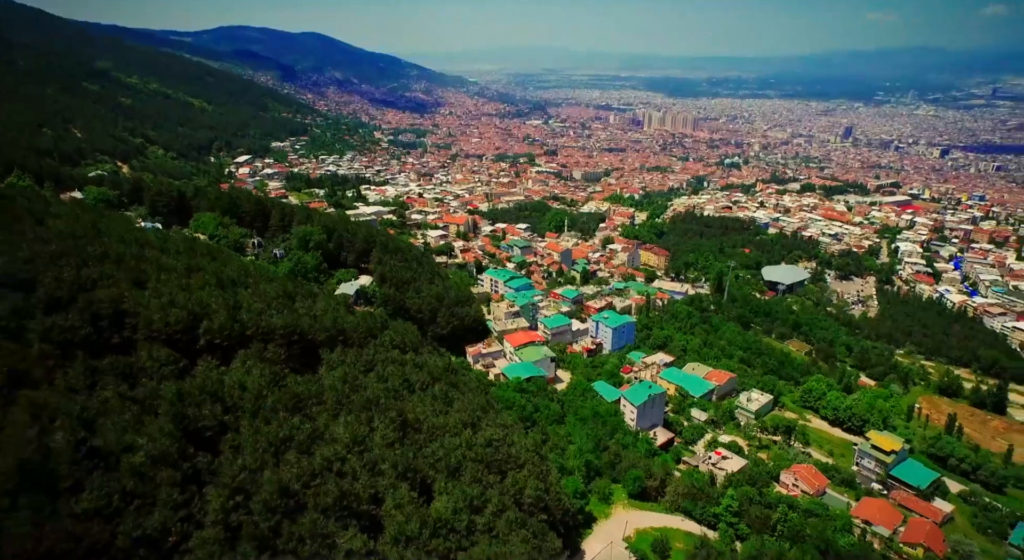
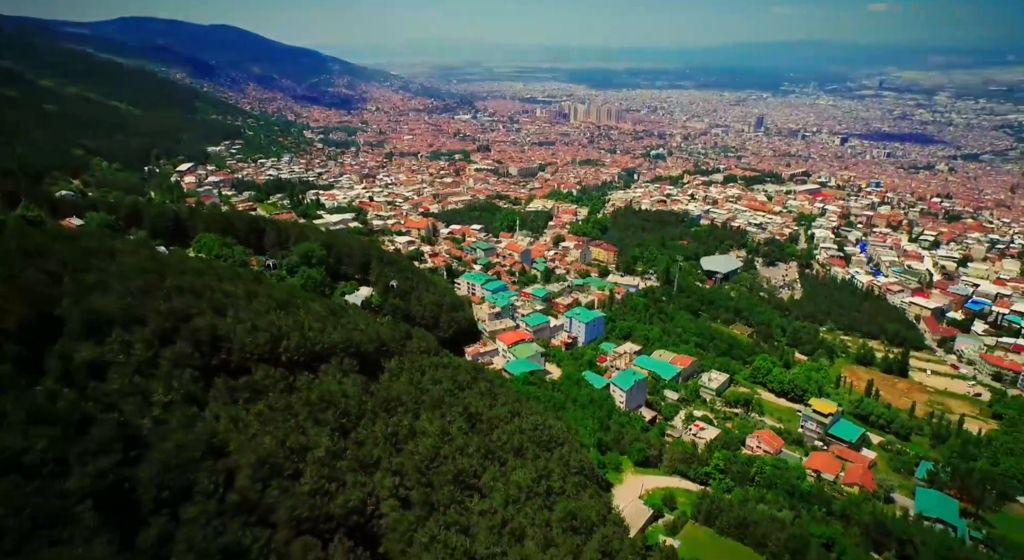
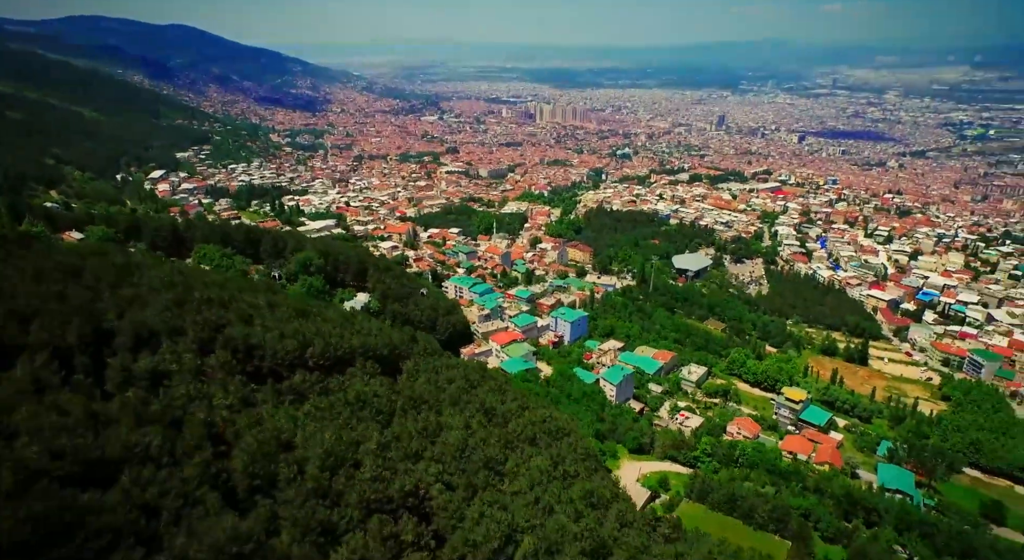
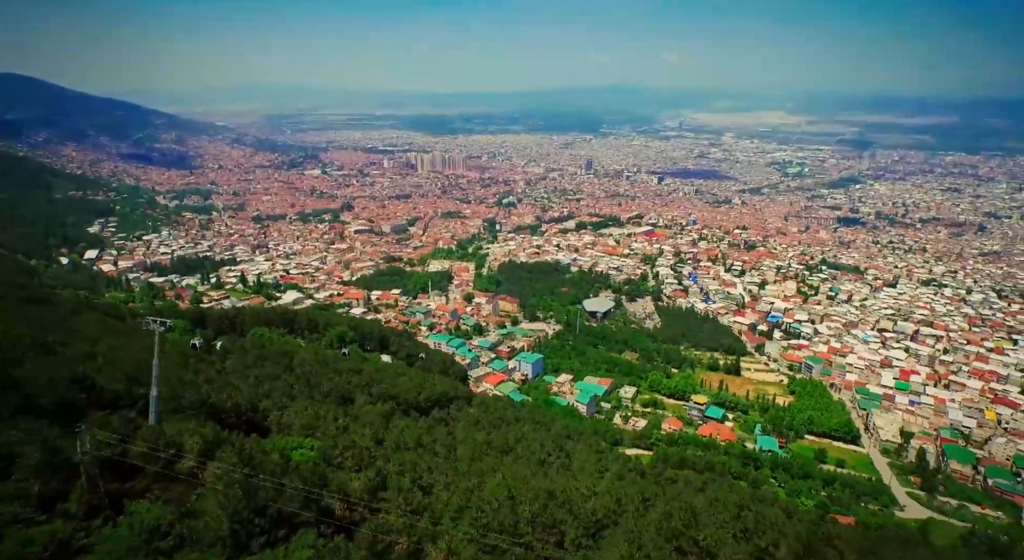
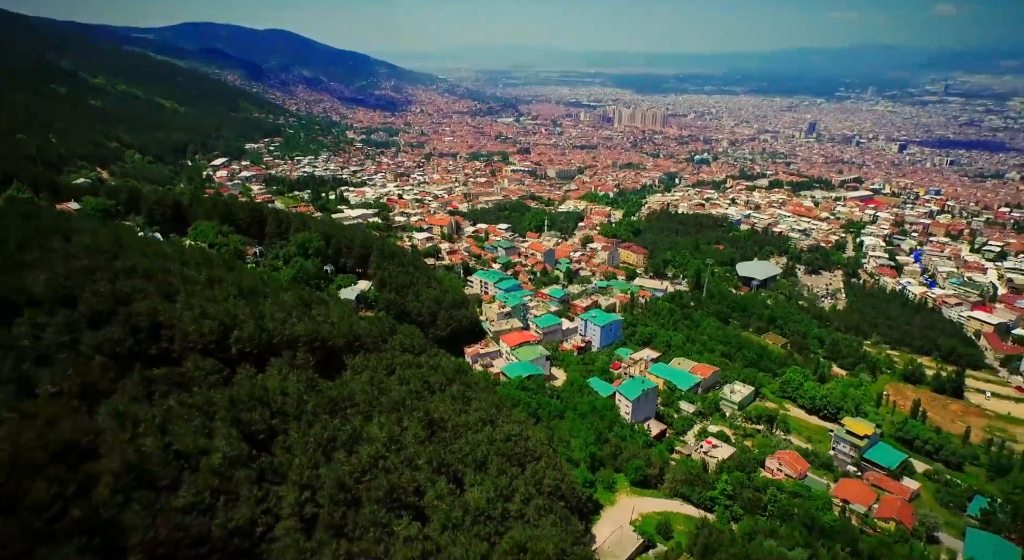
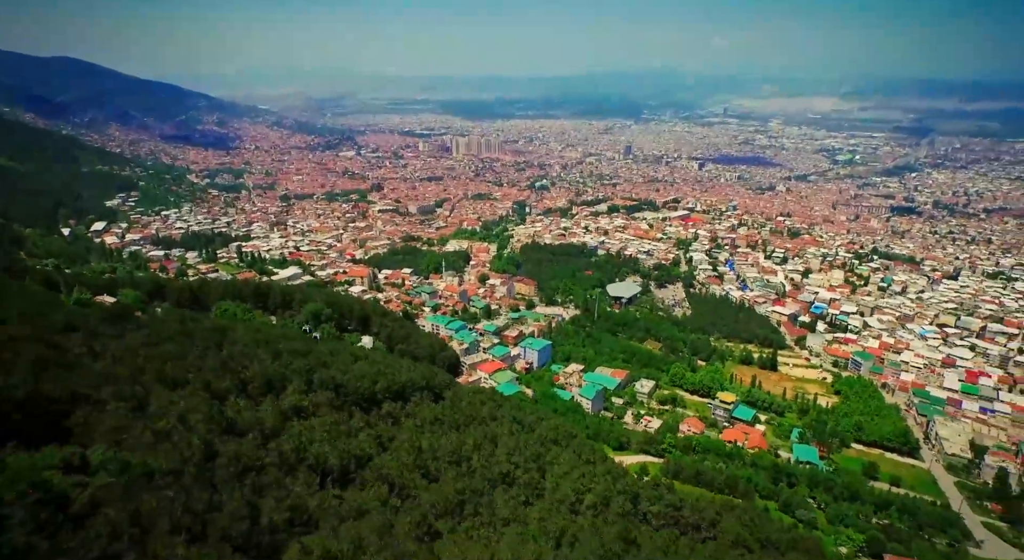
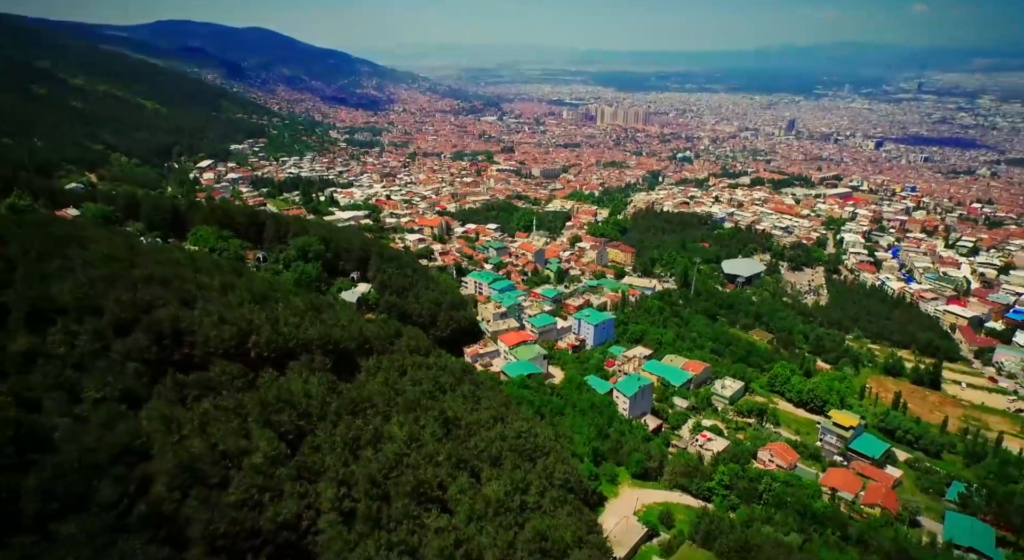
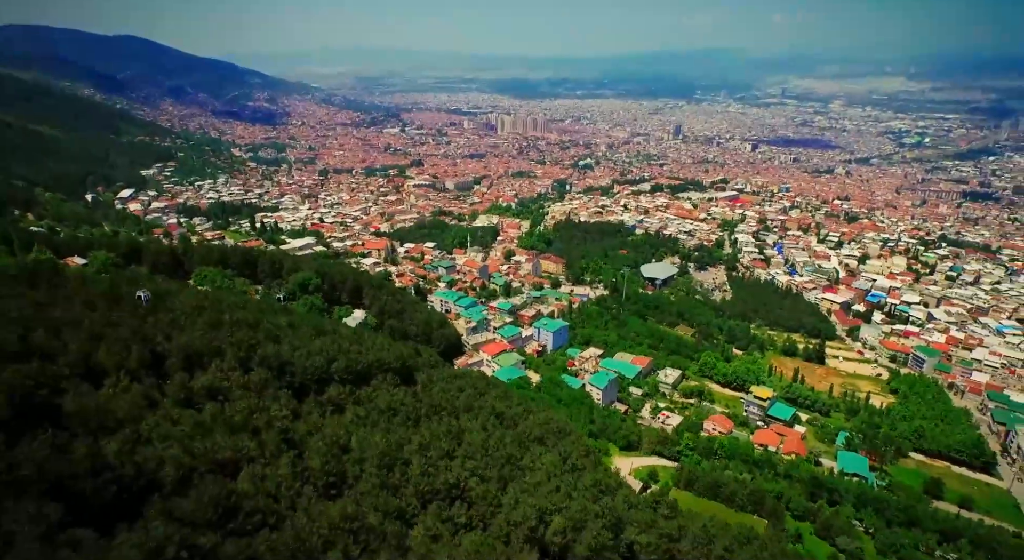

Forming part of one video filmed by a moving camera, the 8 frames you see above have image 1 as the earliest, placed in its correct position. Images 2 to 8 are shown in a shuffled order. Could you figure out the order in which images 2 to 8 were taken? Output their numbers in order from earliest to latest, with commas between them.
5, 7, 2, 3, 8, 6, 4
